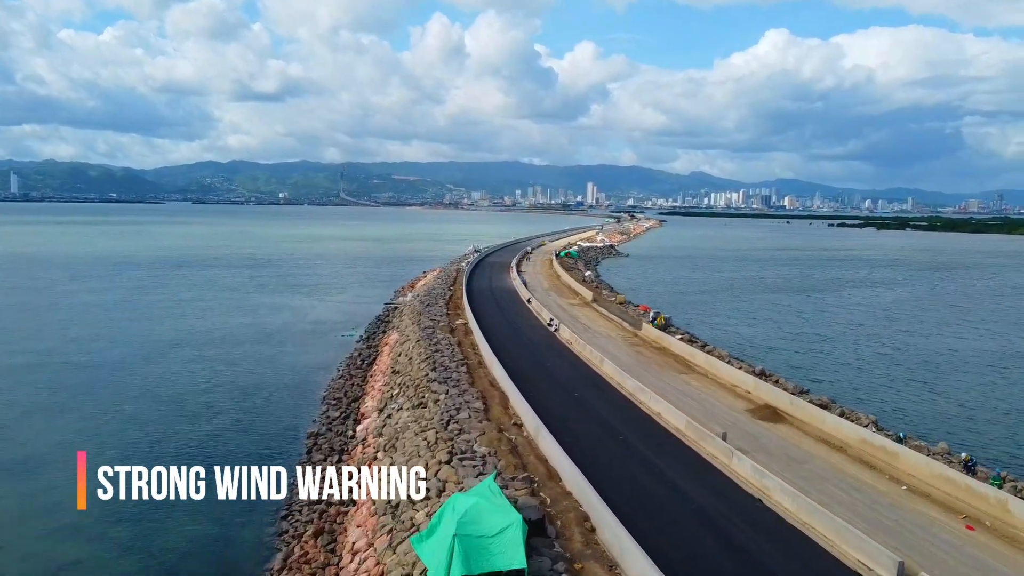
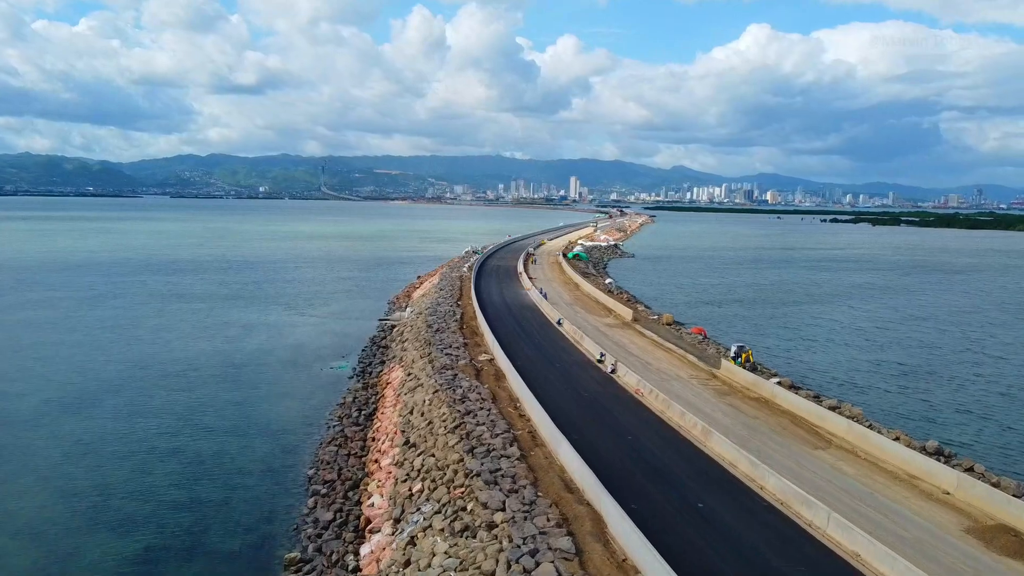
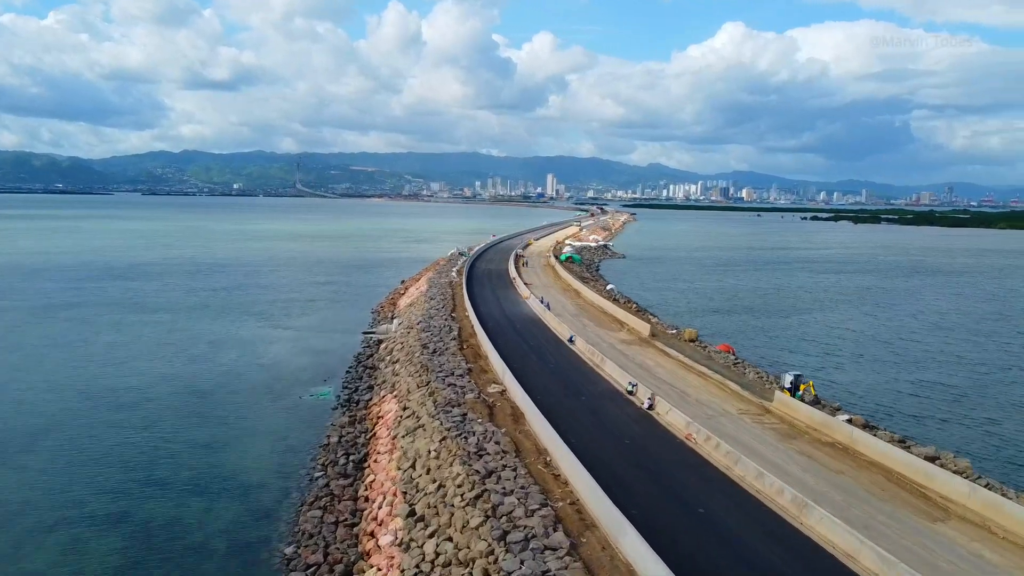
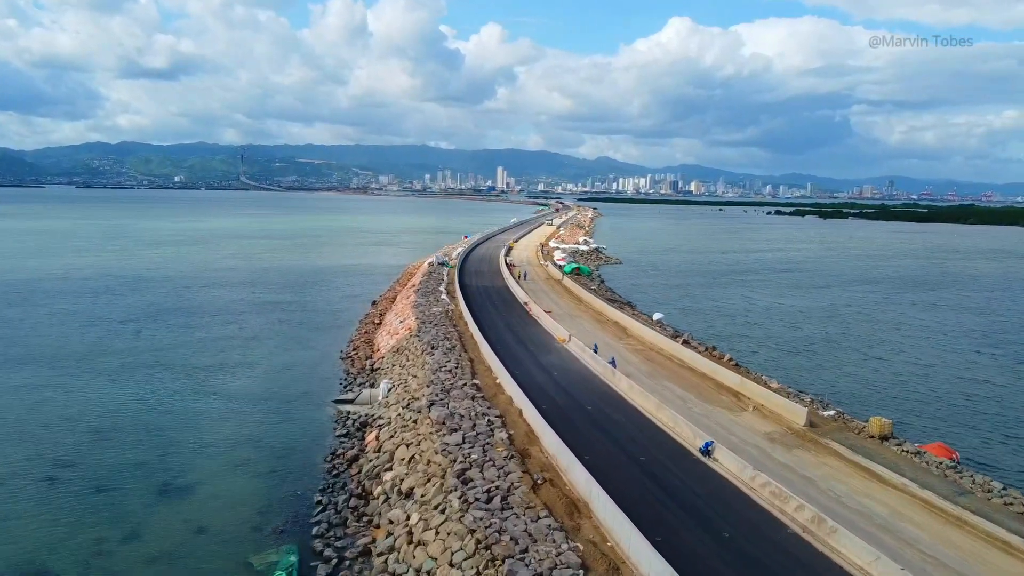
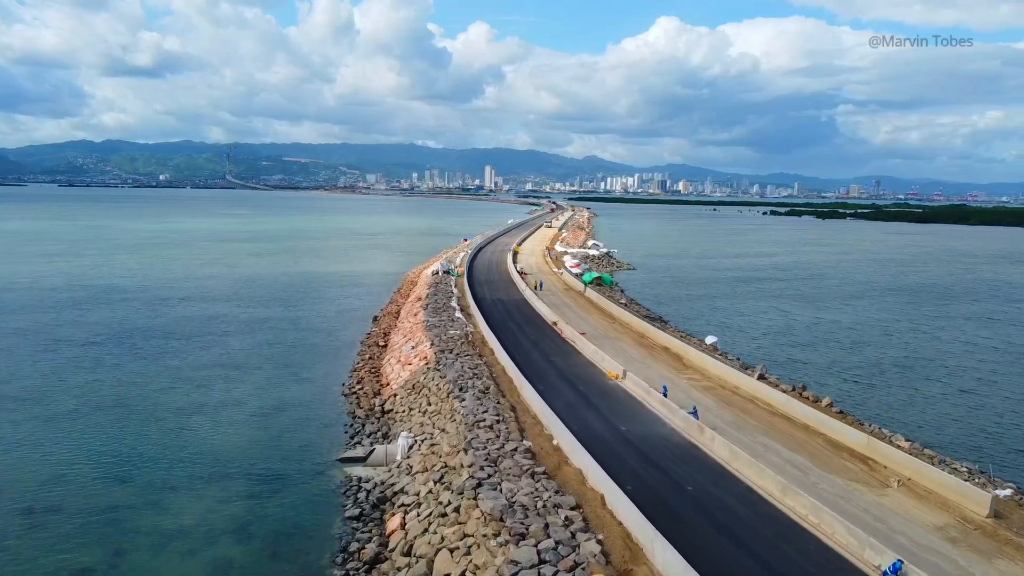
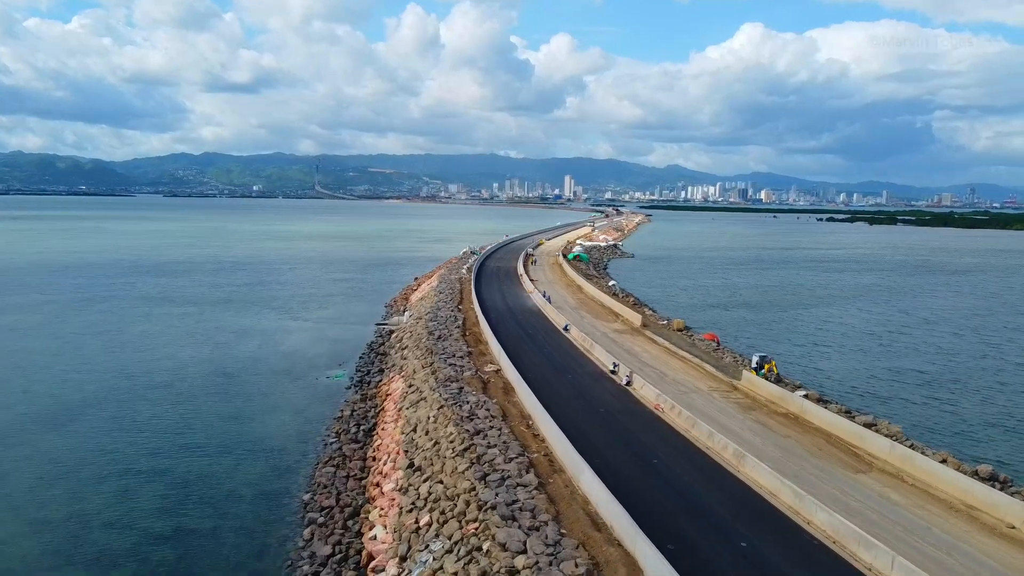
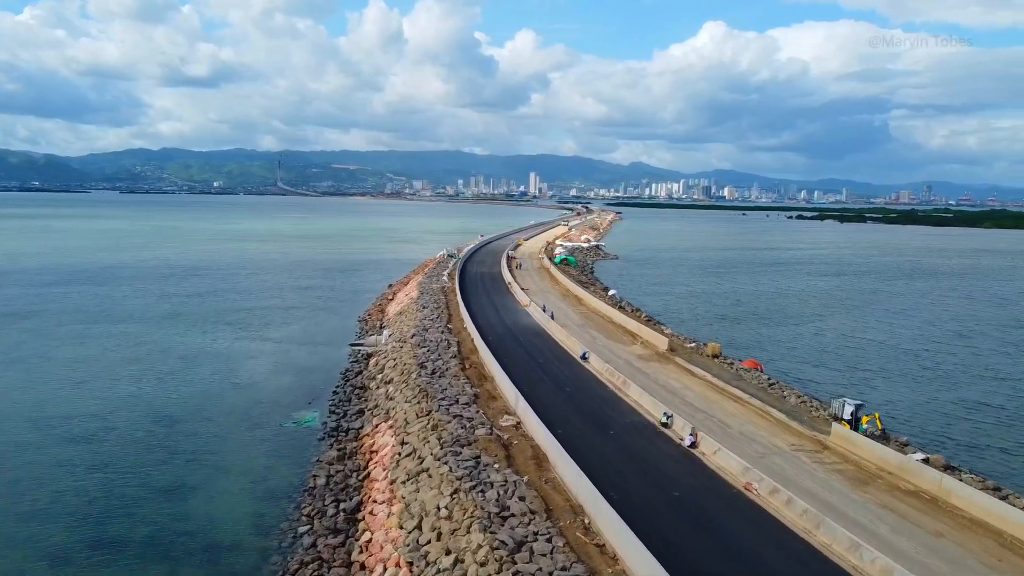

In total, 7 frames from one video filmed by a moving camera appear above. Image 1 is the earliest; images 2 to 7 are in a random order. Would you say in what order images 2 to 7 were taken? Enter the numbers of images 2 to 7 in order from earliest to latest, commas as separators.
2, 6, 3, 7, 4, 5
